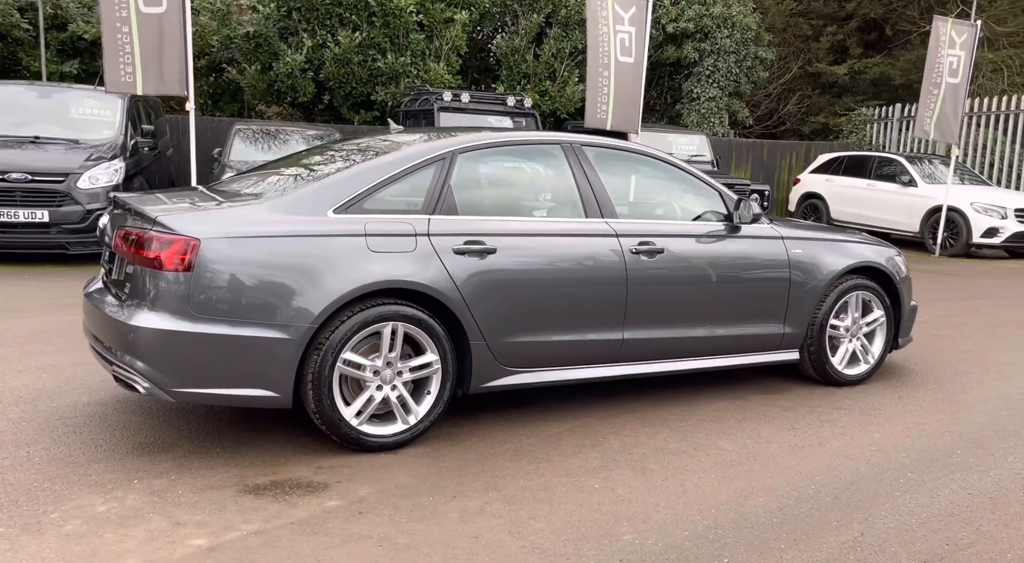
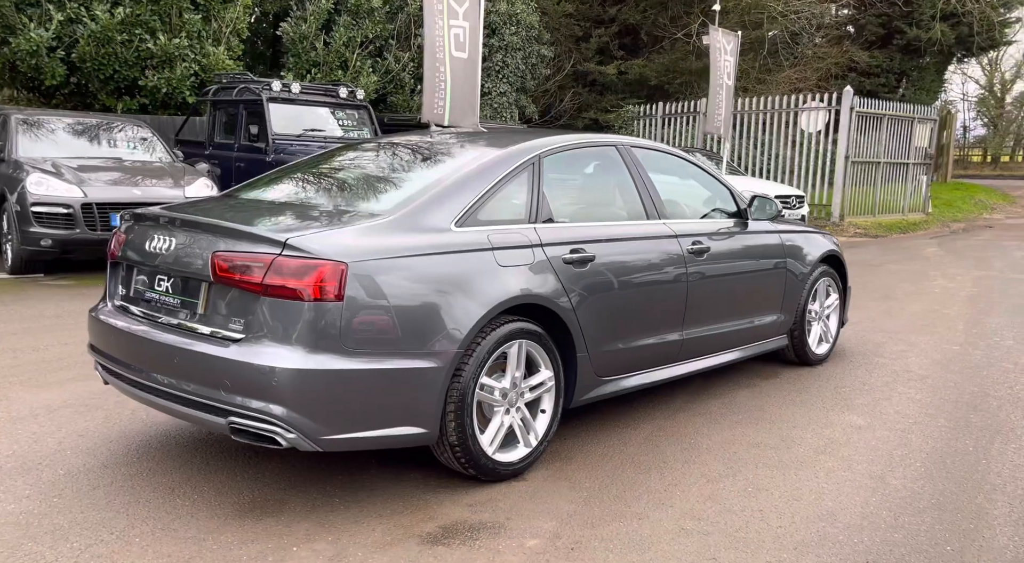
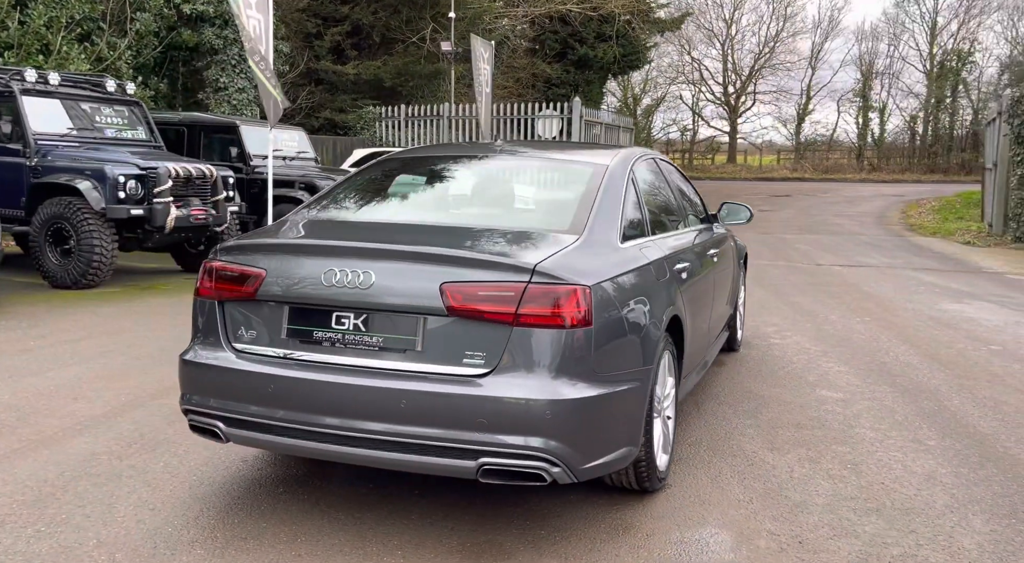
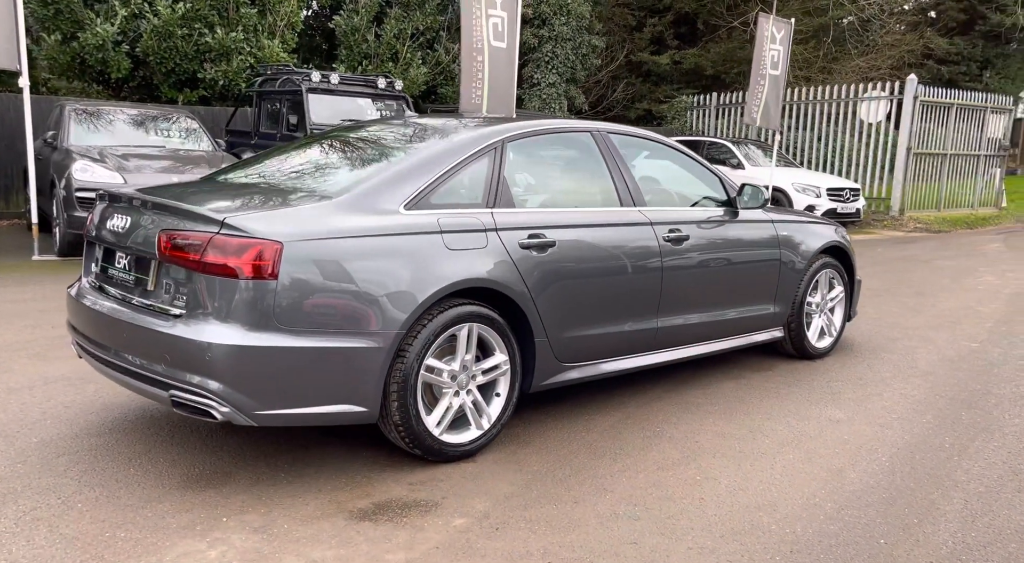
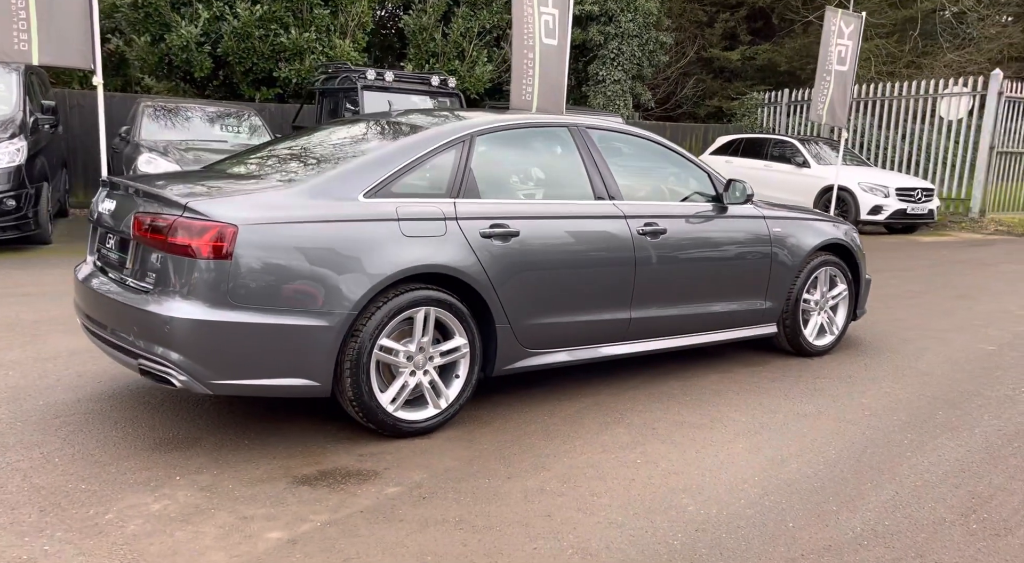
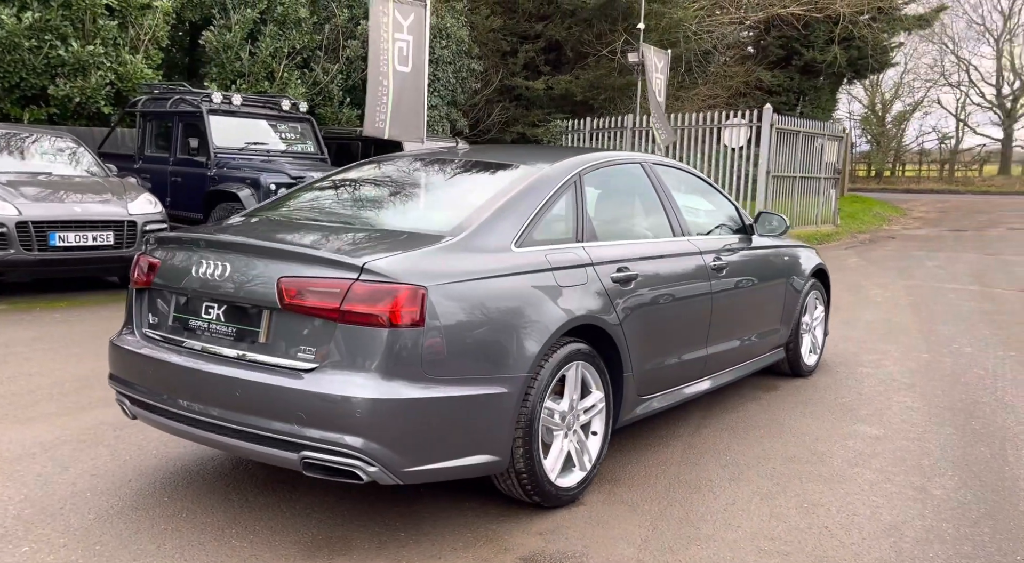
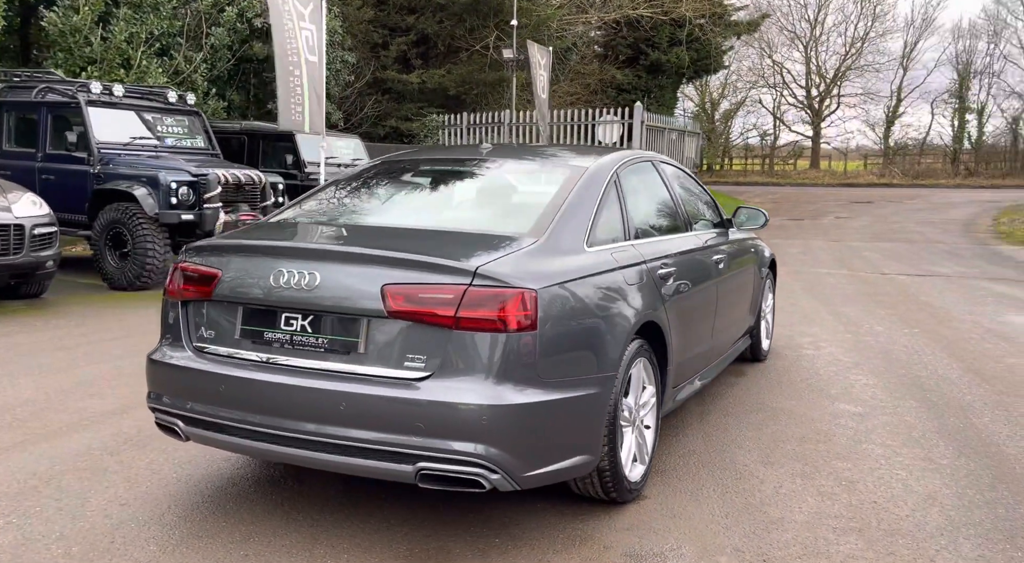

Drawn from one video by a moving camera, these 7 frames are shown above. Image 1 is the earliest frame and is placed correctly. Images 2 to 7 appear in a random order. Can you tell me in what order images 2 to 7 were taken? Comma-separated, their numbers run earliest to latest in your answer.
5, 4, 2, 6, 7, 3
